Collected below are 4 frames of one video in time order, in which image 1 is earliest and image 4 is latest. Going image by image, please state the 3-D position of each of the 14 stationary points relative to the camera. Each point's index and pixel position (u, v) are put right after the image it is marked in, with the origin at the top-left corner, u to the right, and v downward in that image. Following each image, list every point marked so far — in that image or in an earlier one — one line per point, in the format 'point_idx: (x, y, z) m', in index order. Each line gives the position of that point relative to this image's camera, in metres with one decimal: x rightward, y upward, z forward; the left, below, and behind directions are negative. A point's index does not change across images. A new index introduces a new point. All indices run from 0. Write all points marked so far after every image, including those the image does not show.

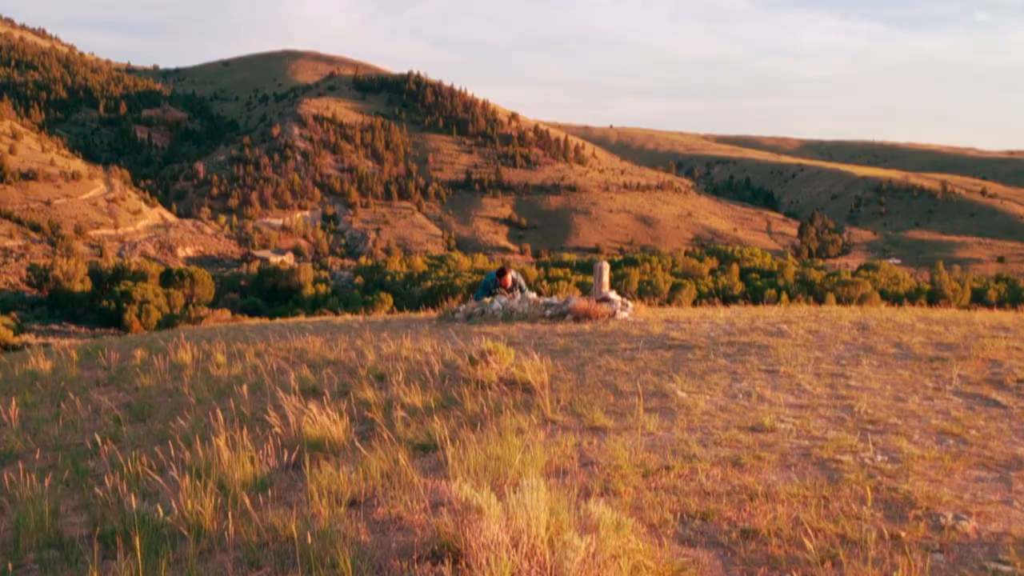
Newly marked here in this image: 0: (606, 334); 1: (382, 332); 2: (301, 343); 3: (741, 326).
0: (+0.7, -0.3, +7.7) m
1: (-1.1, -0.4, +9.3) m
2: (-1.6, -0.4, +8.2) m
3: (+1.6, -0.3, +7.9) m
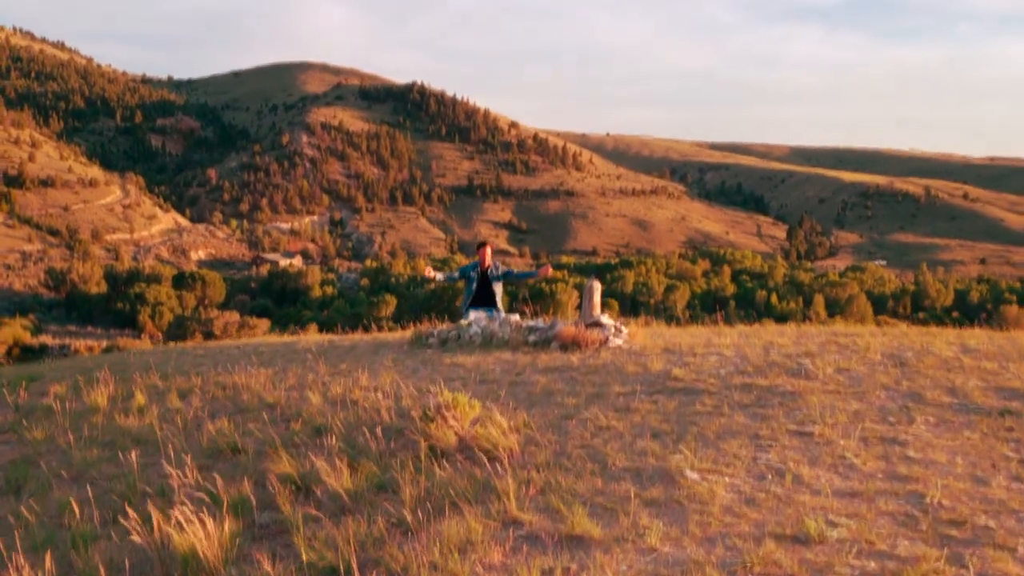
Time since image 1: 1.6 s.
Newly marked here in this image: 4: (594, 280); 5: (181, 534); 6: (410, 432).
0: (+0.5, -0.5, +6.7) m
1: (-1.2, -0.6, +8.2) m
2: (-1.7, -0.6, +7.1) m
3: (+1.5, -0.4, +6.8) m
4: (+0.6, +0.1, +8.8) m
5: (-0.8, -0.6, +2.7) m
6: (-0.4, -0.5, +4.2) m
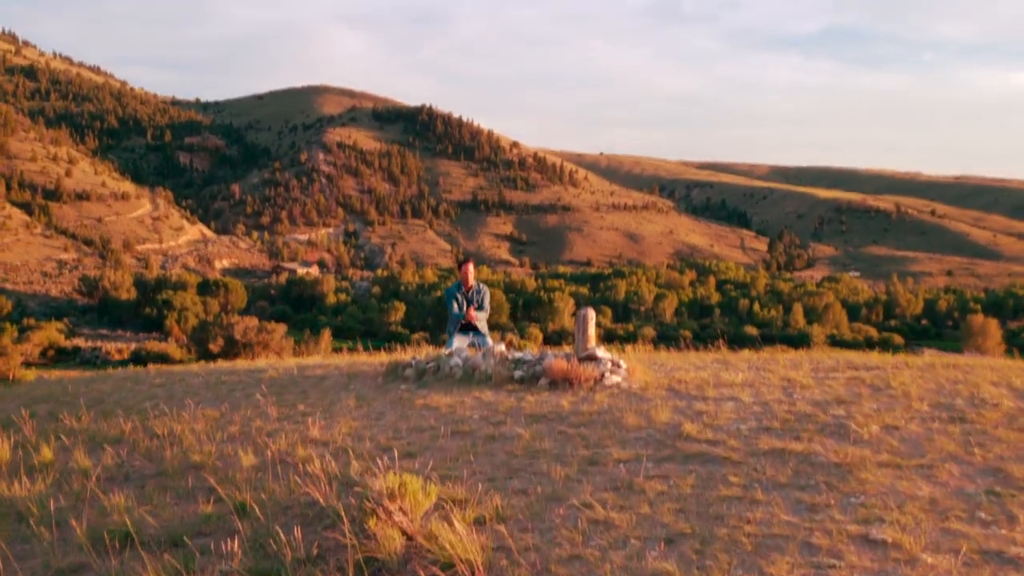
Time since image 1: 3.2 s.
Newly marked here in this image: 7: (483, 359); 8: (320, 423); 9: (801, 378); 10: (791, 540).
0: (+0.4, -0.6, +5.6) m
1: (-1.3, -0.7, +7.2) m
2: (-1.8, -0.8, +6.1) m
3: (+1.4, -0.6, +5.8) m
4: (+0.5, -0.1, +7.7) m
5: (-0.9, -0.7, +1.6) m
6: (-0.5, -0.7, +3.1) m
7: (-0.2, -0.5, +8.2) m
8: (-1.0, -0.7, +5.9) m
9: (+2.0, -0.6, +7.8) m
10: (+0.7, -0.7, +2.9) m
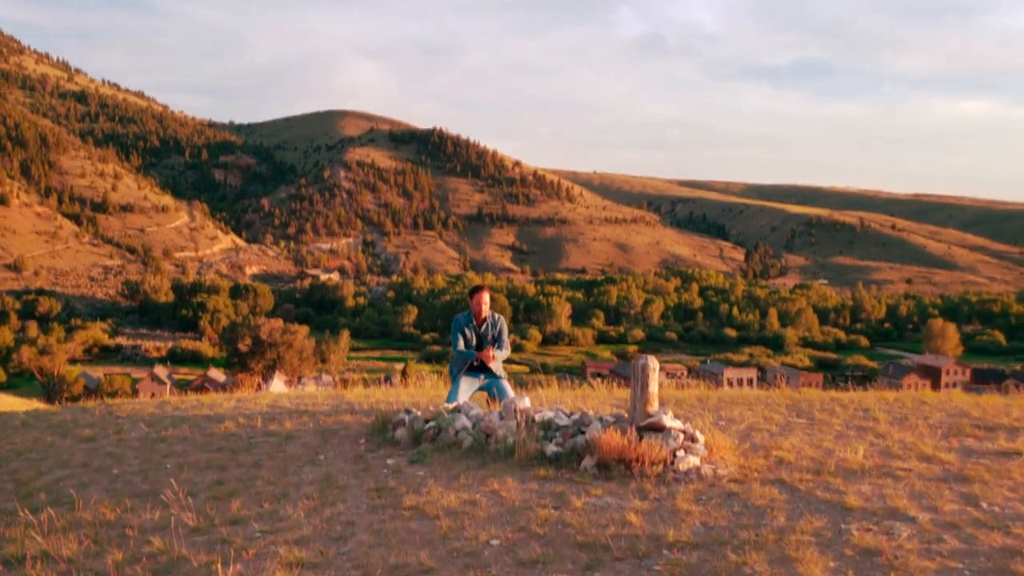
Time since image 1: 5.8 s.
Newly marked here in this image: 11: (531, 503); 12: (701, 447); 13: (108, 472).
0: (+0.6, -0.8, +3.4) m
1: (-1.2, -0.9, +4.9) m
2: (-1.7, -0.9, +3.9) m
3: (+1.5, -0.8, +3.5) m
4: (+0.7, -0.3, +5.5) m
5: (-0.8, -0.8, -0.6) m
6: (-0.4, -0.8, +0.9) m
7: (-0.1, -0.7, +5.9) m
8: (-0.9, -0.9, +3.7) m
9: (+2.2, -0.8, +5.6) m
10: (+0.8, -0.8, +0.7) m
11: (+0.1, -0.8, +4.4) m
12: (+0.9, -0.7, +5.3) m
13: (-2.2, -1.0, +6.0) m
